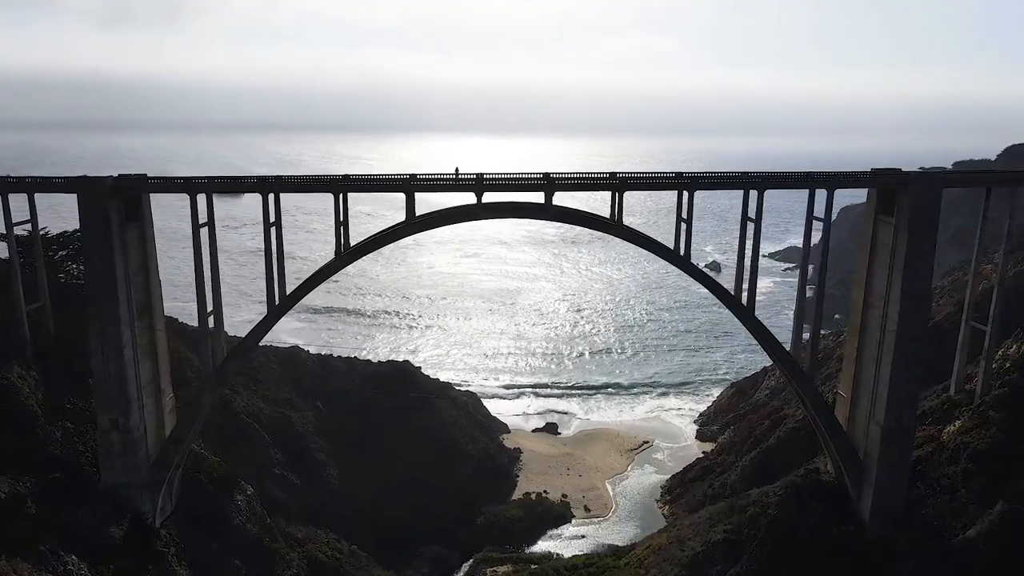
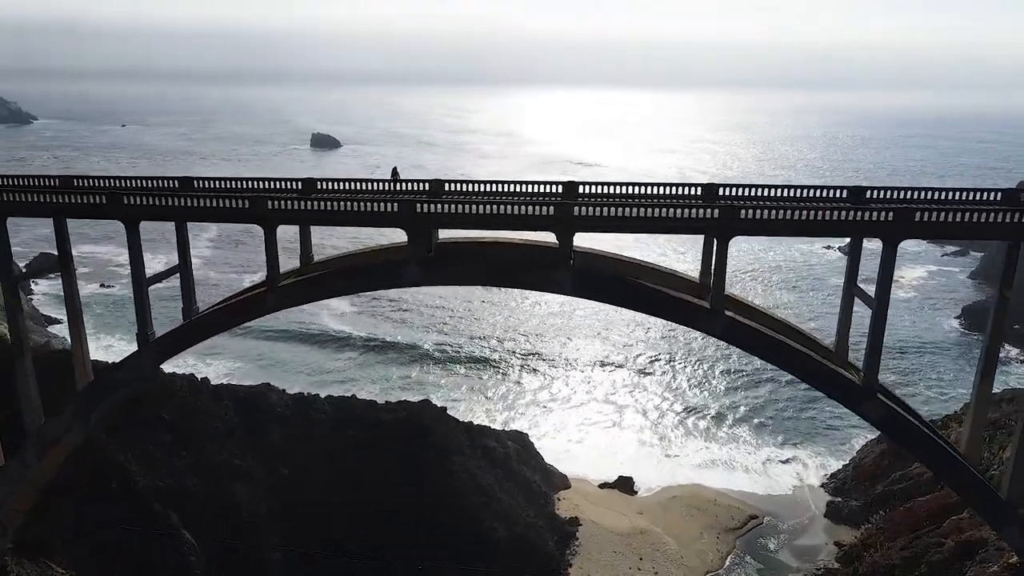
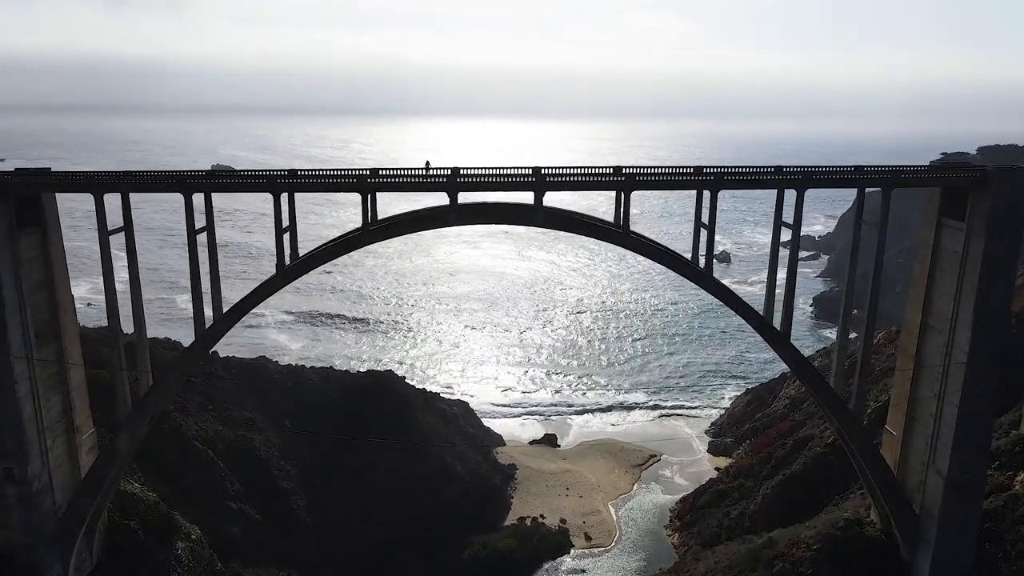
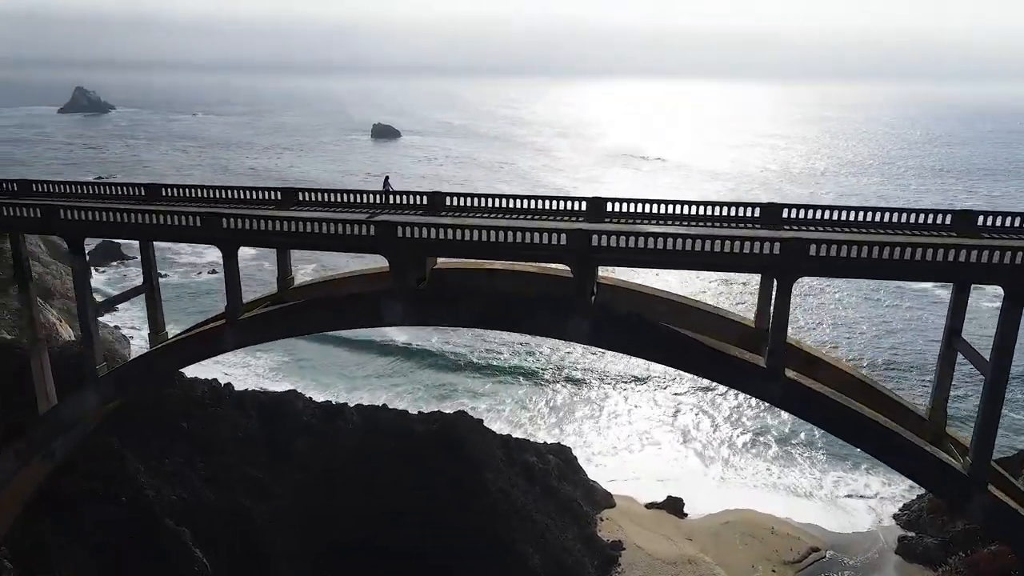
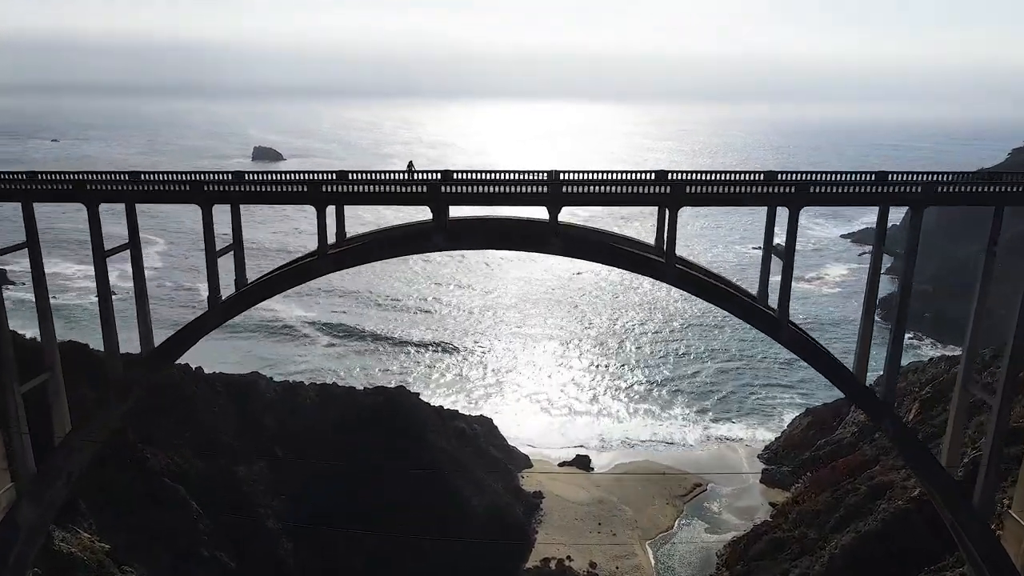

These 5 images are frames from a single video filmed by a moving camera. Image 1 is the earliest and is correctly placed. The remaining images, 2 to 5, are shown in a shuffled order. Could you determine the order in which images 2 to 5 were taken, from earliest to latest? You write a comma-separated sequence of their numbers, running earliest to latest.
3, 5, 2, 4
